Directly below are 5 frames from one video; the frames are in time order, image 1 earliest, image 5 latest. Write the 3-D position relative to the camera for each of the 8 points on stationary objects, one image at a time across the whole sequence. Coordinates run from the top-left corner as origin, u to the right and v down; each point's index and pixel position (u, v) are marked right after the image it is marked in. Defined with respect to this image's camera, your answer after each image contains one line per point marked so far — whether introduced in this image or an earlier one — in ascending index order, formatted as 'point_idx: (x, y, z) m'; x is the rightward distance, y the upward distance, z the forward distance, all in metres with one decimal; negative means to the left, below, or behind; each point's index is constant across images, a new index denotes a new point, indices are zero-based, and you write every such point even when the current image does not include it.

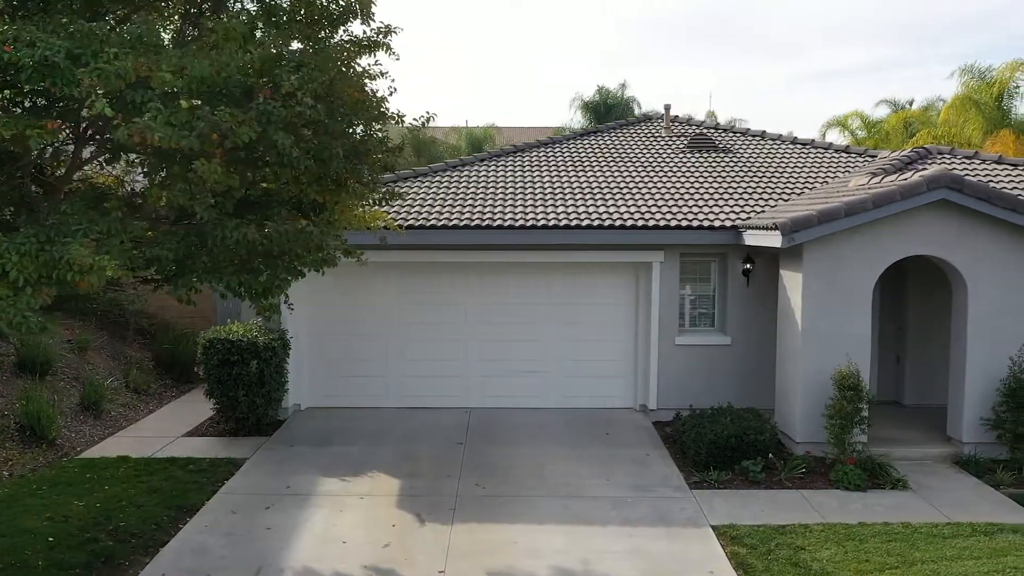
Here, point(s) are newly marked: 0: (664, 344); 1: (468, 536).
0: (+2.6, -0.9, +11.9) m
1: (-0.5, -2.8, +8.0) m
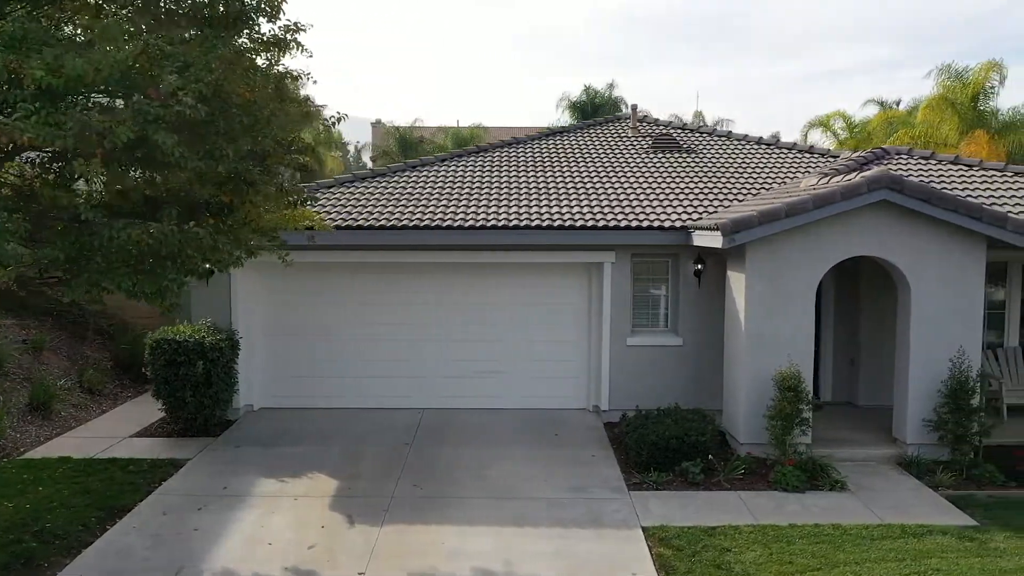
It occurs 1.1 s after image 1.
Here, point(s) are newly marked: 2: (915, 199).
0: (+1.8, -1.0, +11.9) m
1: (-1.3, -2.8, +8.0) m
2: (+5.5, +1.2, +9.5) m
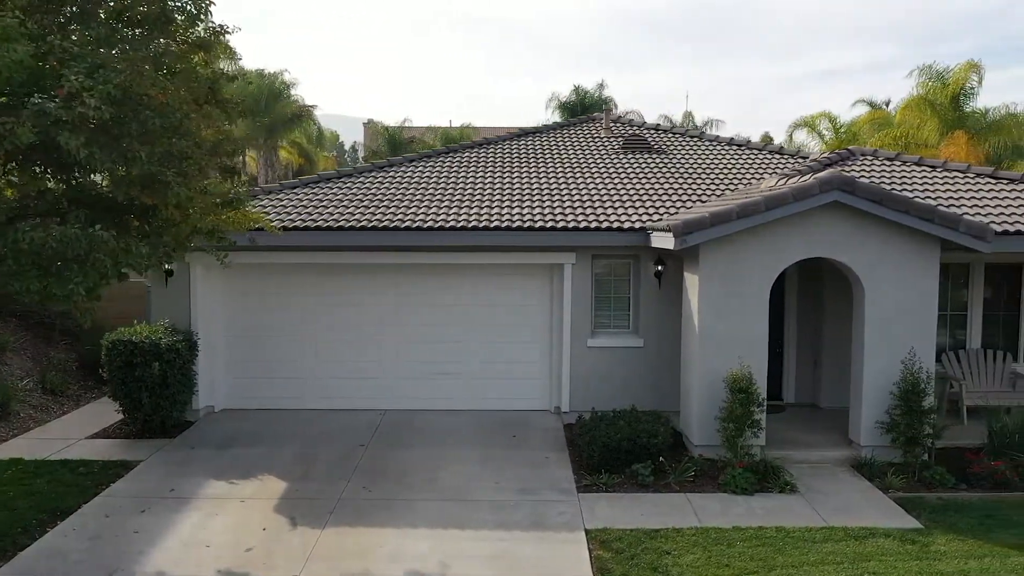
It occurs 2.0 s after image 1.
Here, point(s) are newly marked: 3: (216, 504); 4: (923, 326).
0: (+1.1, -1.0, +11.9) m
1: (-2.0, -2.9, +7.9) m
2: (+4.8, +1.2, +9.5) m
3: (-3.7, -2.7, +8.8) m
4: (+5.8, -0.5, +9.9) m
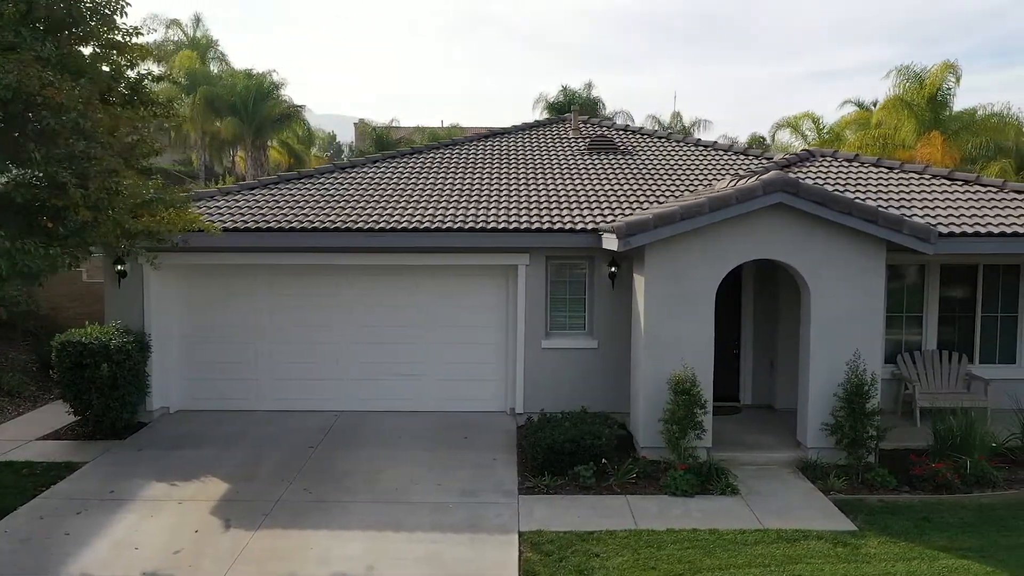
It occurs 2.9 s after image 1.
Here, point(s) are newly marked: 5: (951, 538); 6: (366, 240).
0: (+0.3, -1.0, +11.9) m
1: (-2.8, -2.9, +7.9) m
2: (+4.1, +1.2, +9.5) m
3: (-4.5, -2.7, +8.8) m
4: (+5.0, -0.6, +9.9) m
5: (+5.0, -2.9, +8.1) m
6: (-2.4, +0.8, +11.4) m
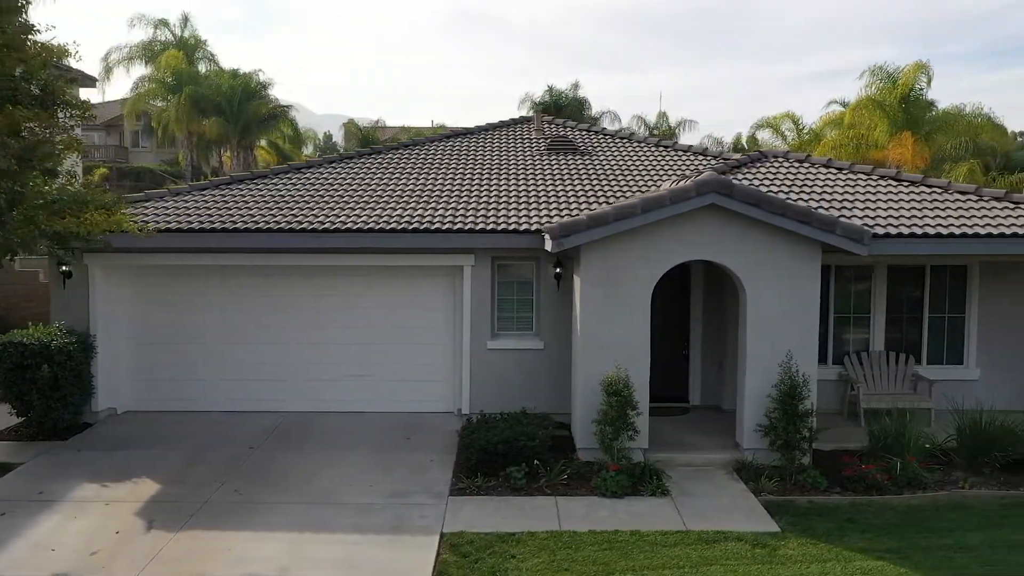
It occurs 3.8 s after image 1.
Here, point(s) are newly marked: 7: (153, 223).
0: (-0.6, -1.0, +11.9) m
1: (-3.7, -2.9, +7.9) m
2: (+3.1, +1.2, +9.5) m
3: (-5.4, -2.7, +8.8) m
4: (+4.1, -0.6, +9.9) m
5: (+4.1, -2.9, +8.1) m
6: (-3.3, +0.8, +11.4) m
7: (-5.9, +1.1, +11.5) m
